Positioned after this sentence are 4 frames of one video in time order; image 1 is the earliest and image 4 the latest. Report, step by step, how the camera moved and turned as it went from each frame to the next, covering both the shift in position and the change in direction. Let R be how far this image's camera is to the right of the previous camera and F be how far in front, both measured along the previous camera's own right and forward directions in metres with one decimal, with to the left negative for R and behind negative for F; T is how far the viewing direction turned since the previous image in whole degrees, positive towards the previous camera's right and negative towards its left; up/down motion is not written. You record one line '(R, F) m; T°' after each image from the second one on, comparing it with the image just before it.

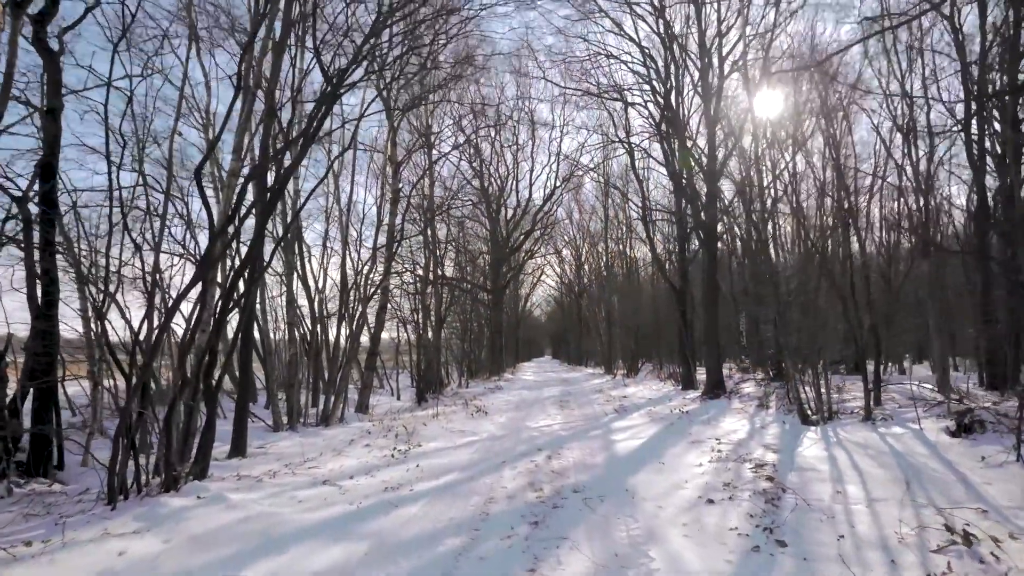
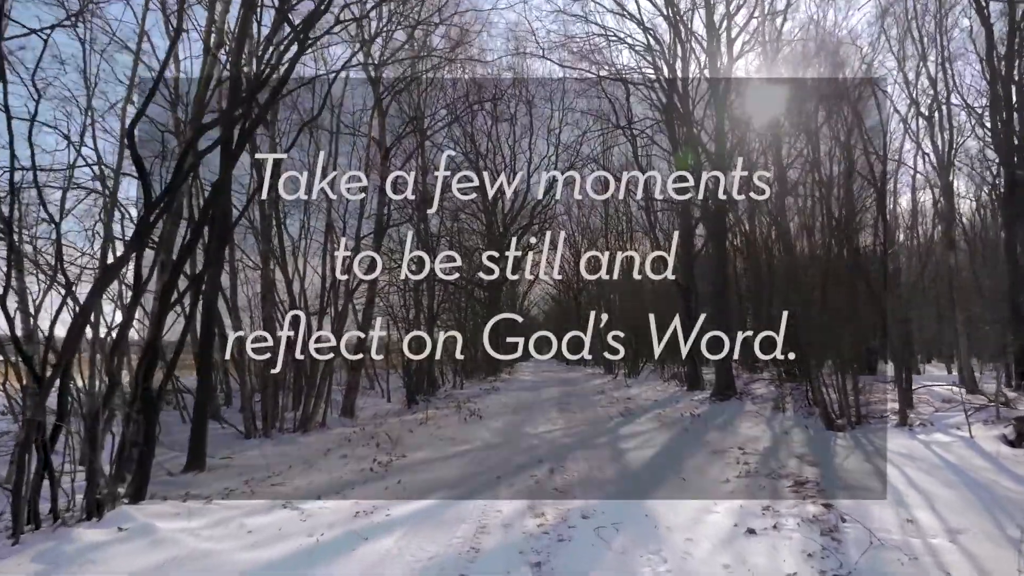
(0.0, +1.1) m; 0°
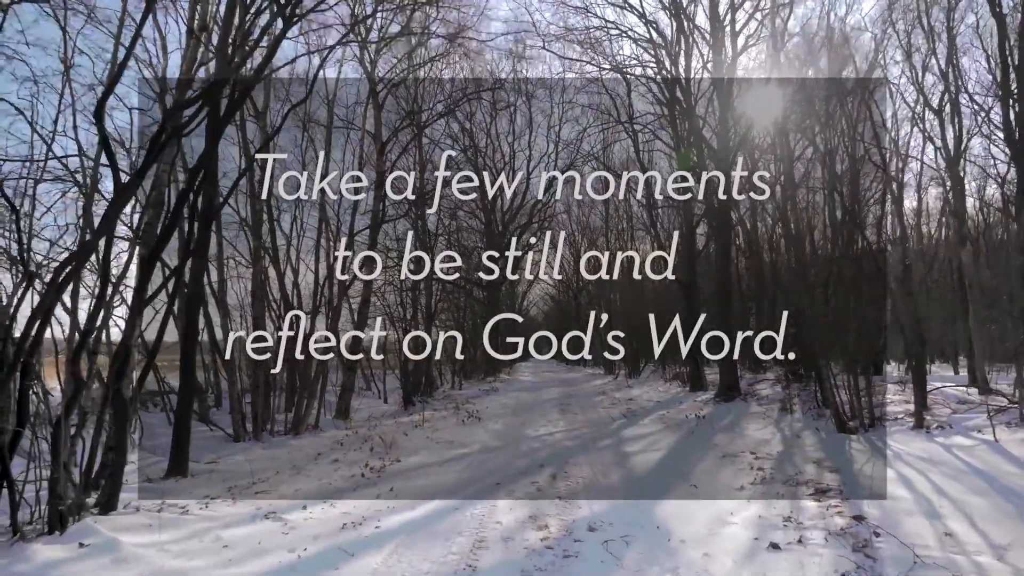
(0.0, +0.4) m; 0°
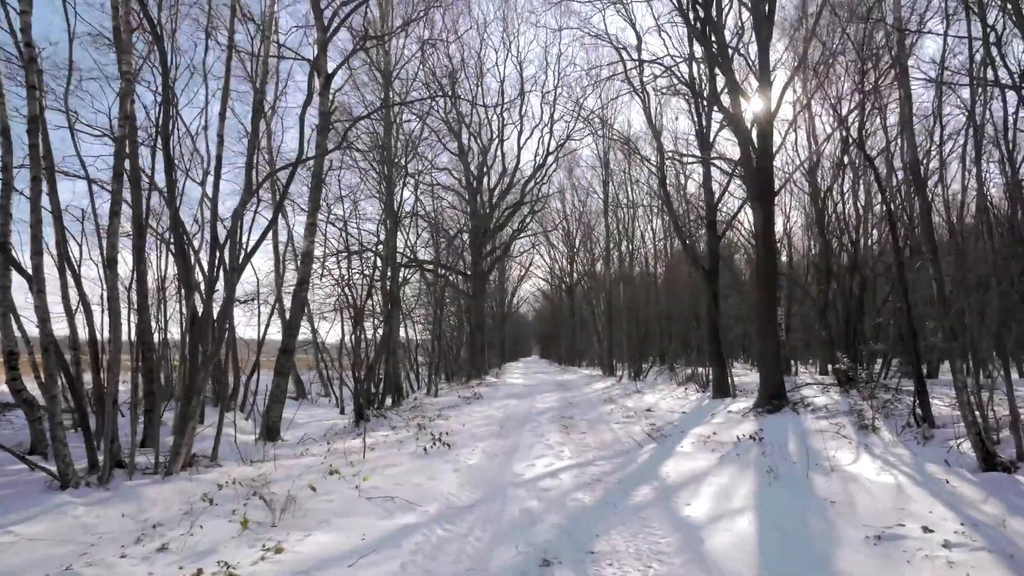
(+0.1, +3.5) m; +1°
